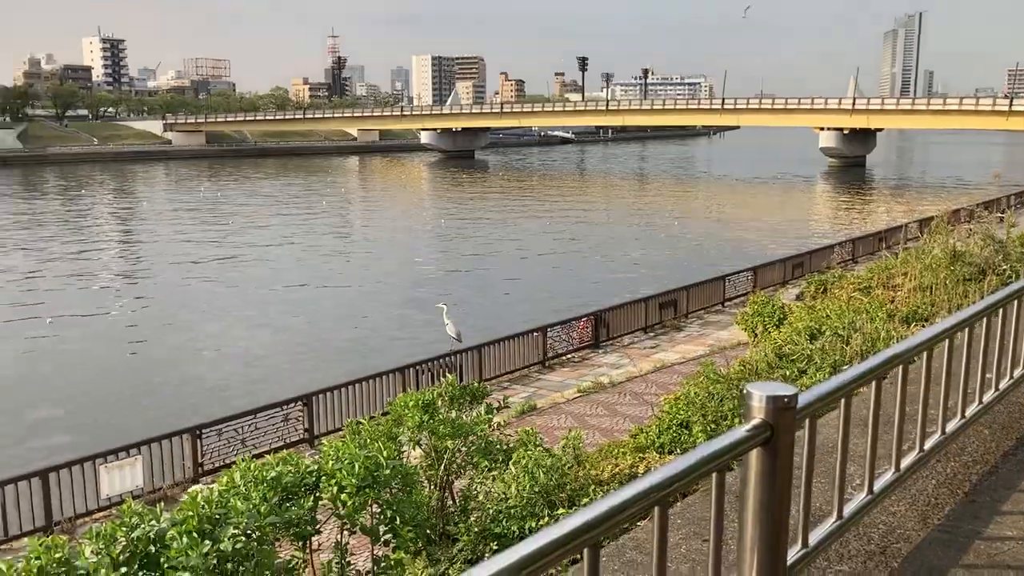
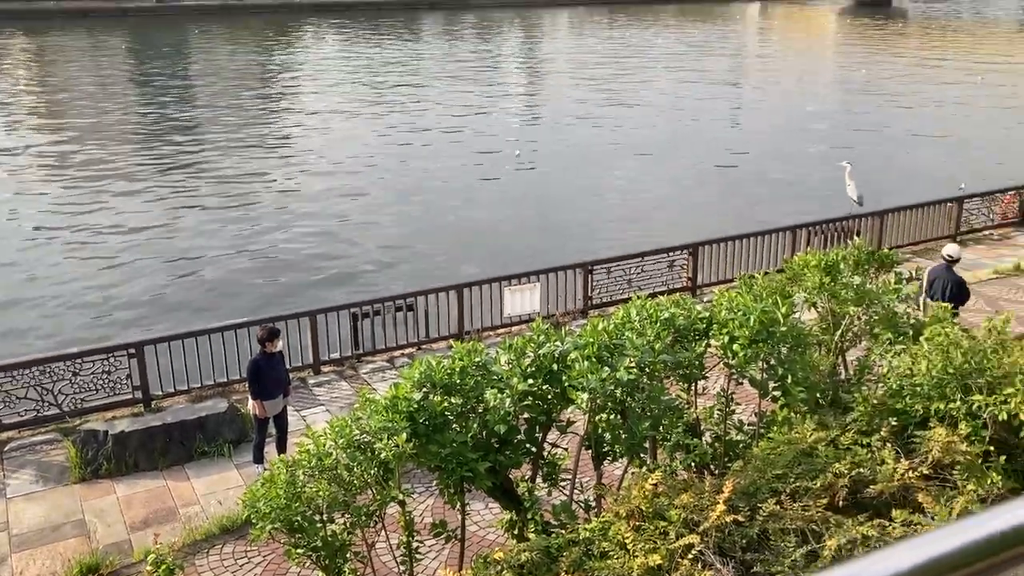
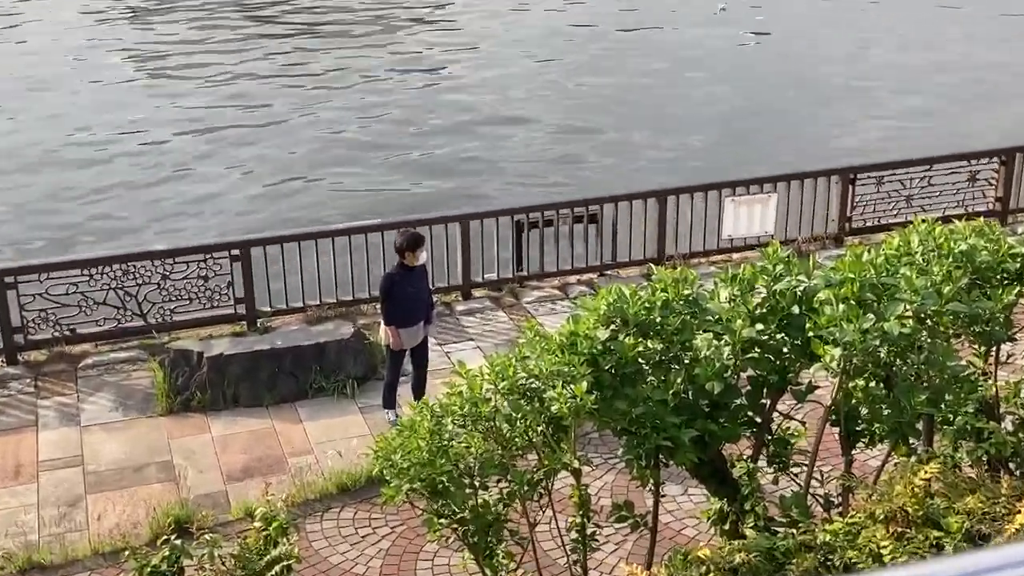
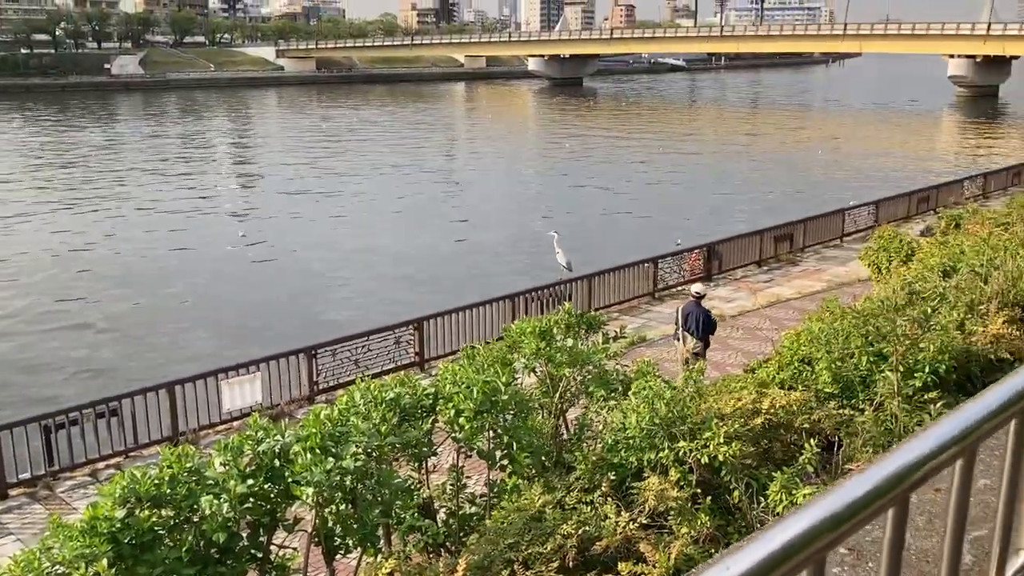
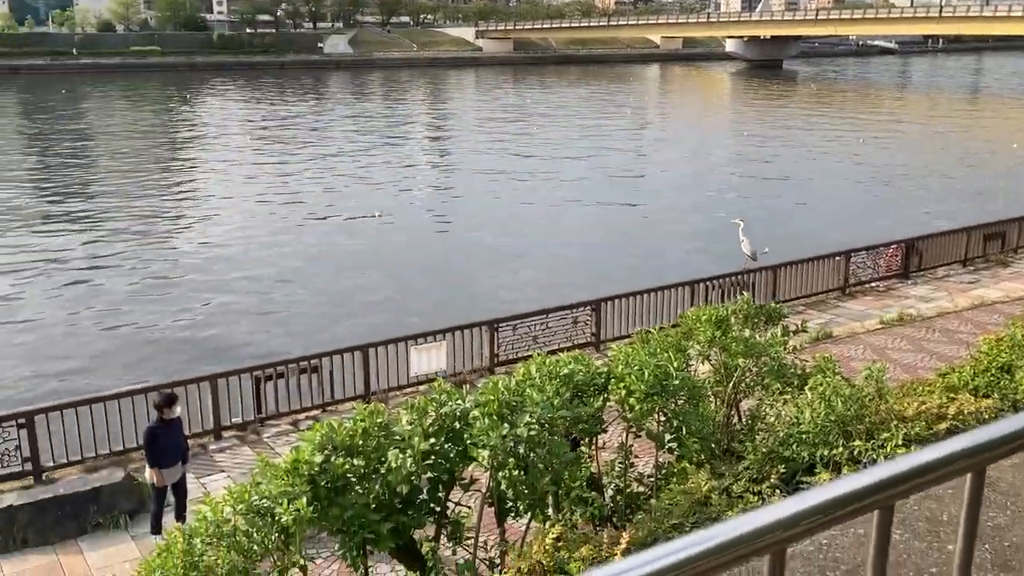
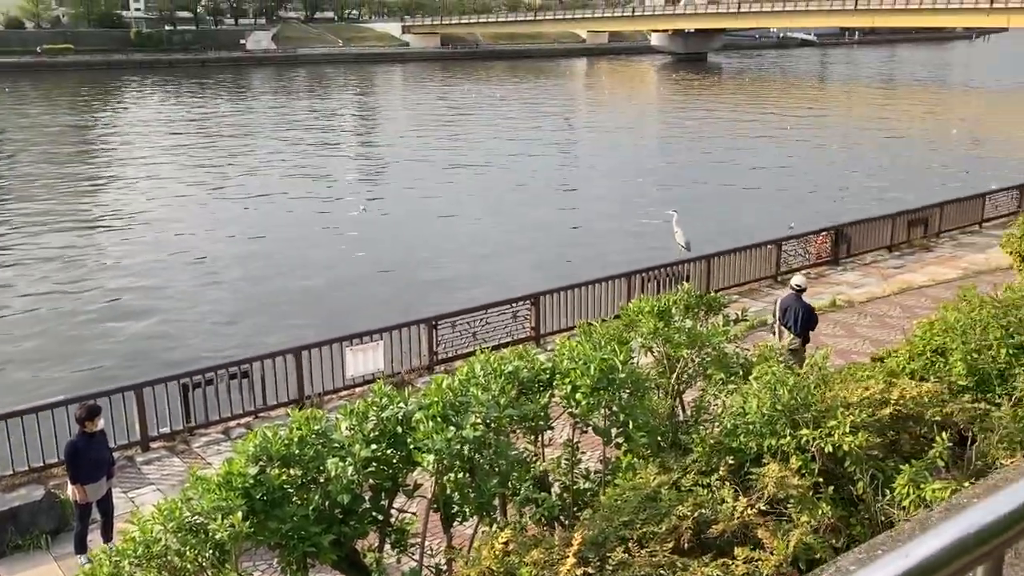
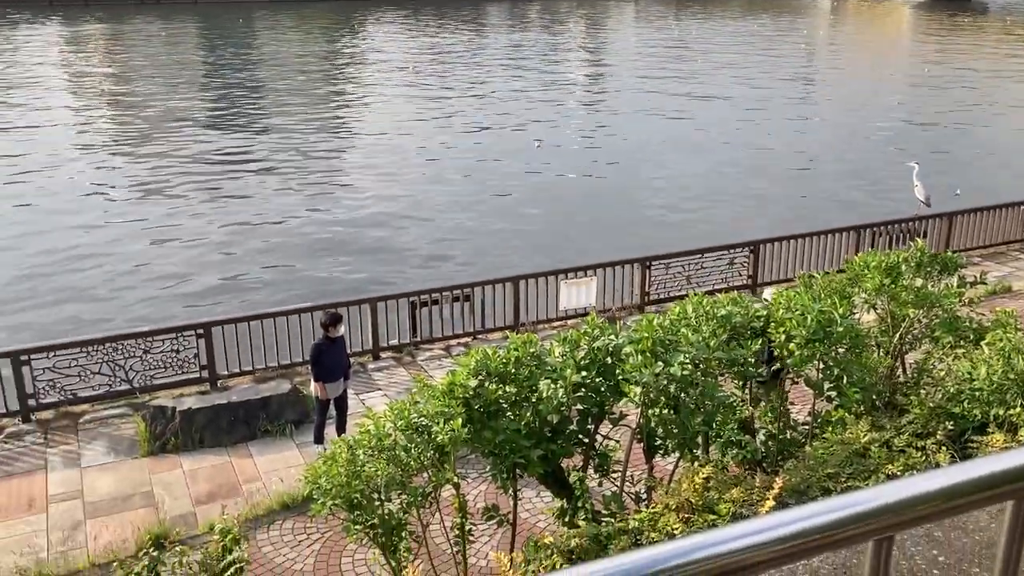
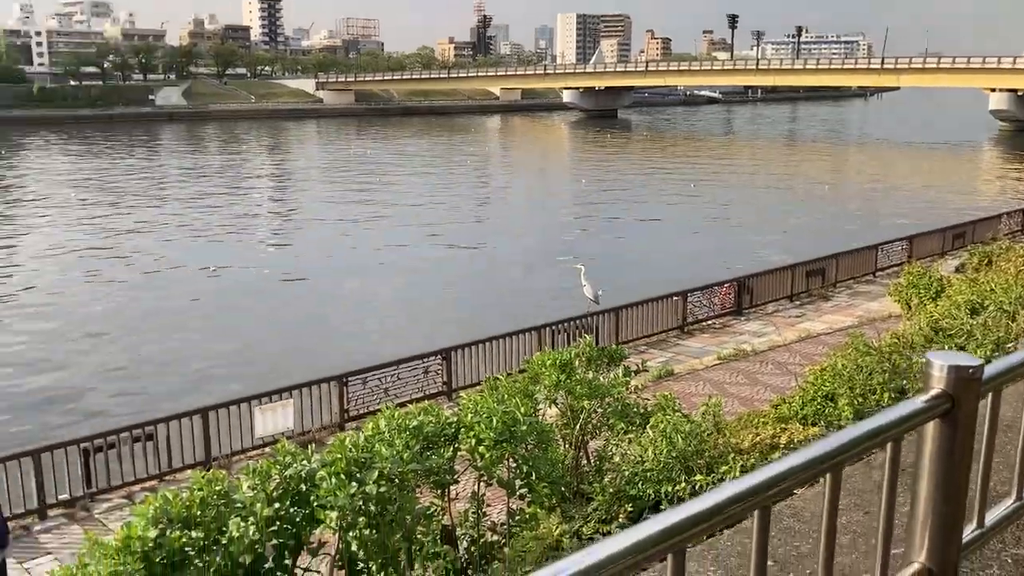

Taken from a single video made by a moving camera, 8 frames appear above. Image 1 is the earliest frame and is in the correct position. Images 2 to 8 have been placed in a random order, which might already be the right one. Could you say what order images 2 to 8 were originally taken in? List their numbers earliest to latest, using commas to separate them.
8, 5, 7, 3, 2, 6, 4
